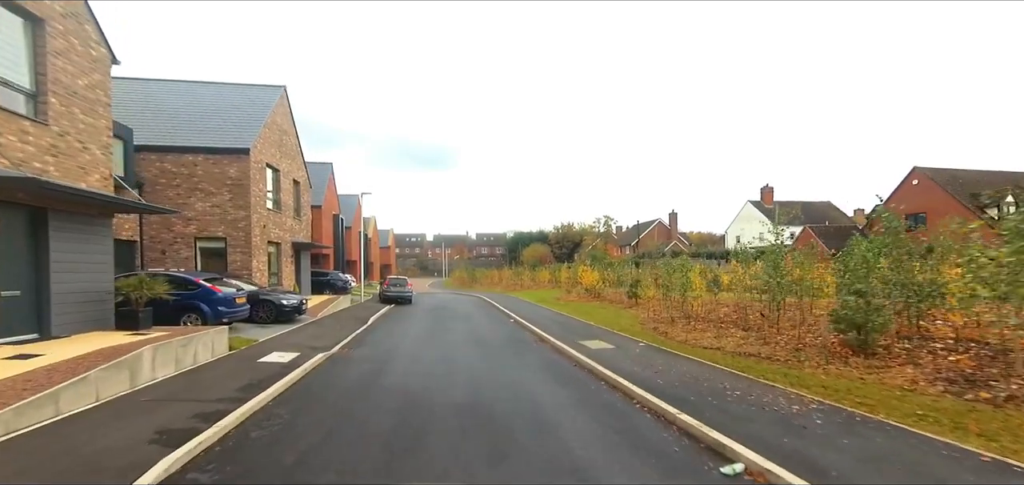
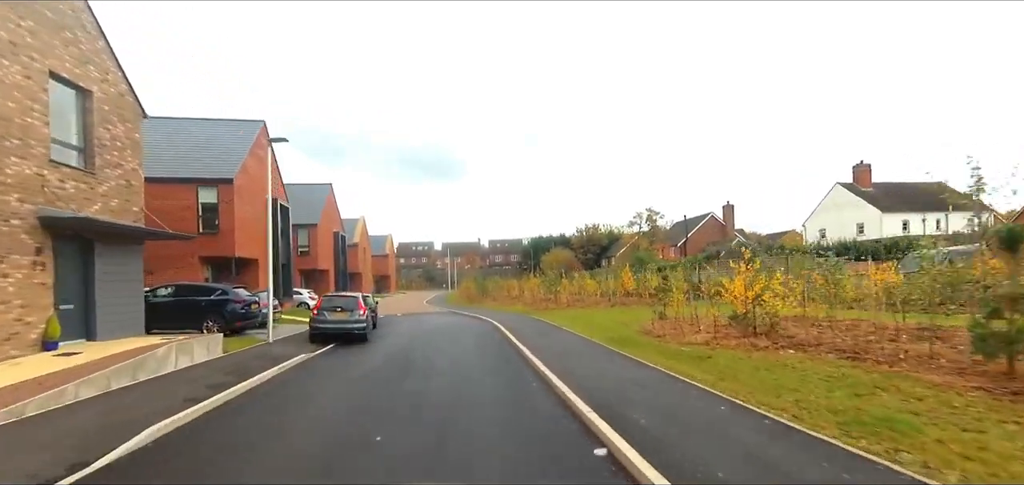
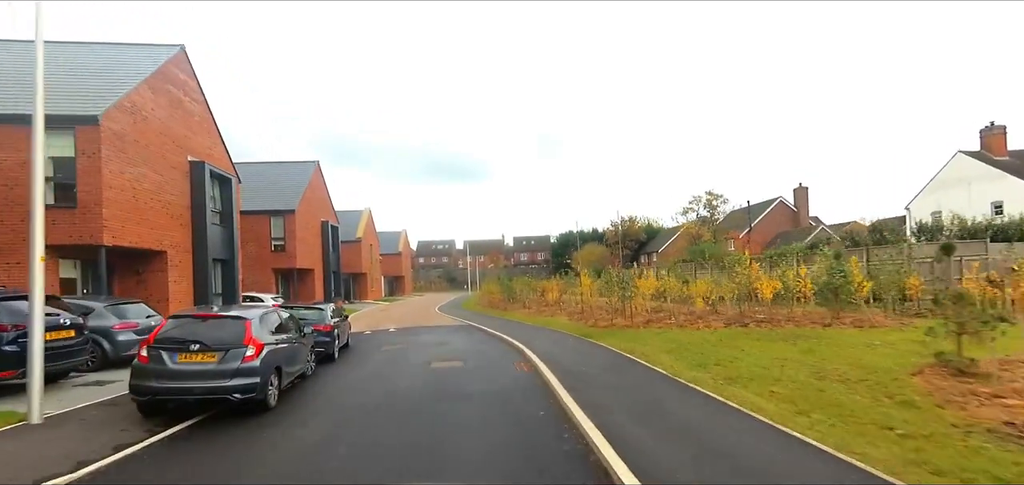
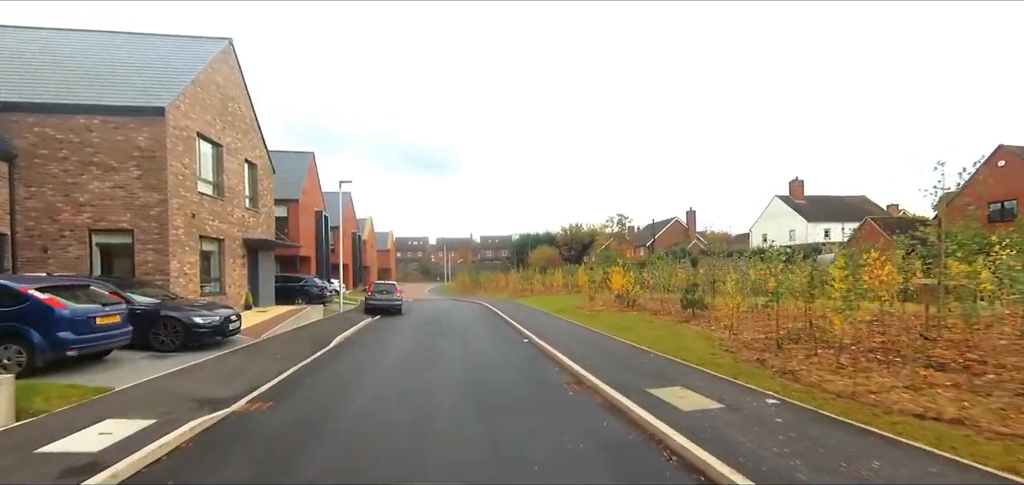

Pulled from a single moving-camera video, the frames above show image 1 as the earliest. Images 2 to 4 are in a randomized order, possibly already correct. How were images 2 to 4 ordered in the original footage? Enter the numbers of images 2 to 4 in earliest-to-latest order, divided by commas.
4, 2, 3
